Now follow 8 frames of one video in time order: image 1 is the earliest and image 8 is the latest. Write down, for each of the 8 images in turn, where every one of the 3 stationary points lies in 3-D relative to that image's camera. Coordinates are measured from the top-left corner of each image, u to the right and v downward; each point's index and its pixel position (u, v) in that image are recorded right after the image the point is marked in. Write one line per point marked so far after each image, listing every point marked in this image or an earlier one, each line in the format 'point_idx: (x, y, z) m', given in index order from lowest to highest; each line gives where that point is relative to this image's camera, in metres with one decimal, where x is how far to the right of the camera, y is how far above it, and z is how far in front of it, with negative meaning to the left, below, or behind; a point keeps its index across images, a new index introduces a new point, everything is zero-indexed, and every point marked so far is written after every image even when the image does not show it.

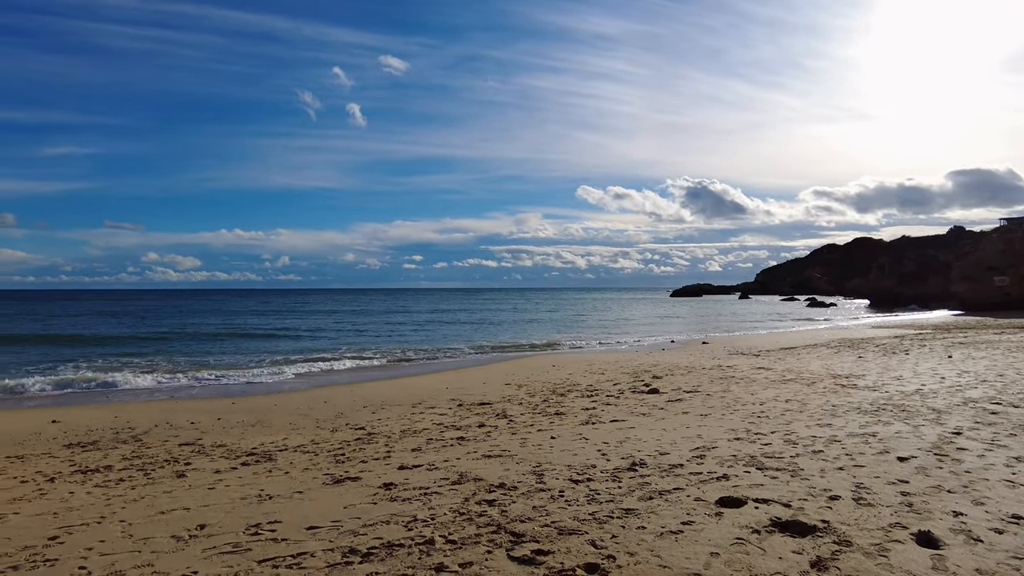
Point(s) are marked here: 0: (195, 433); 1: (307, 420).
0: (-4.3, -2.0, +8.8) m
1: (-3.1, -2.0, +9.8) m
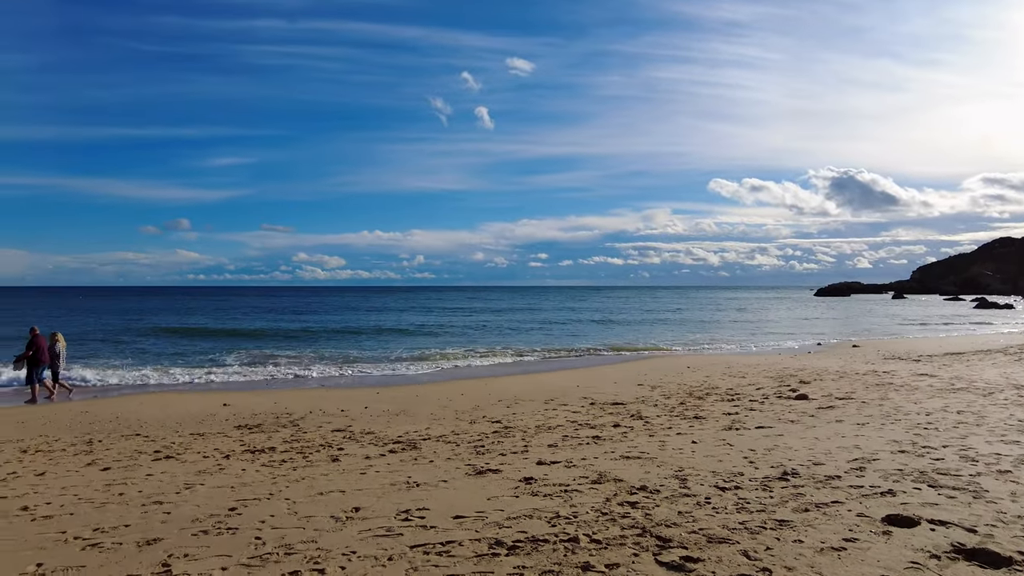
0: (-2.4, -1.9, +9.4) m
1: (-1.0, -2.0, +10.2) m
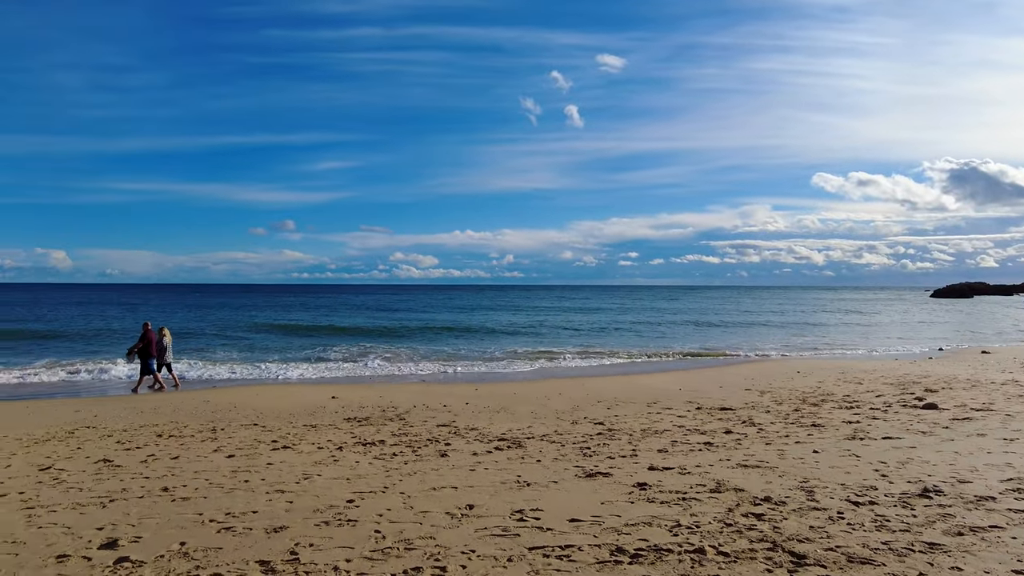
0: (-0.9, -1.9, +9.5) m
1: (+0.5, -1.9, +10.1) m
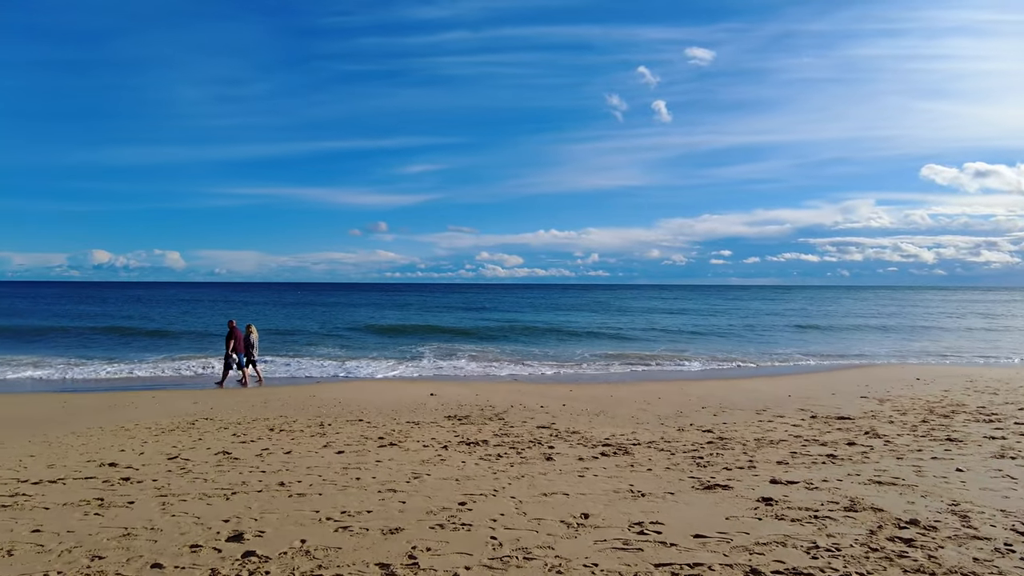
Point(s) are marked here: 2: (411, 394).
0: (+0.5, -1.9, +9.3) m
1: (+2.0, -1.9, +9.7) m
2: (-1.8, -1.9, +11.8) m
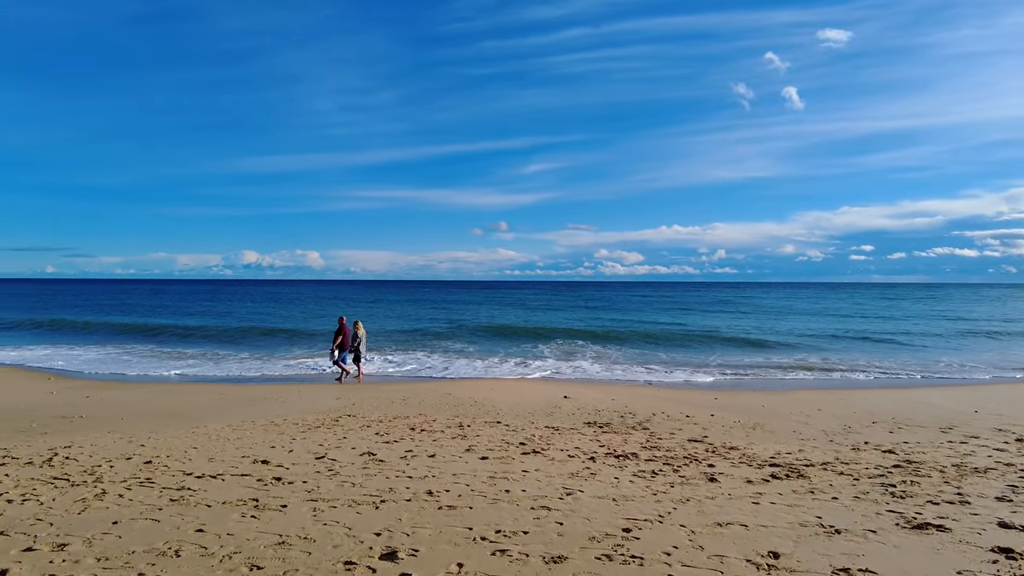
0: (+2.4, -1.8, +8.6) m
1: (+4.0, -1.9, +8.7) m
2: (+0.6, -1.9, +11.4) m
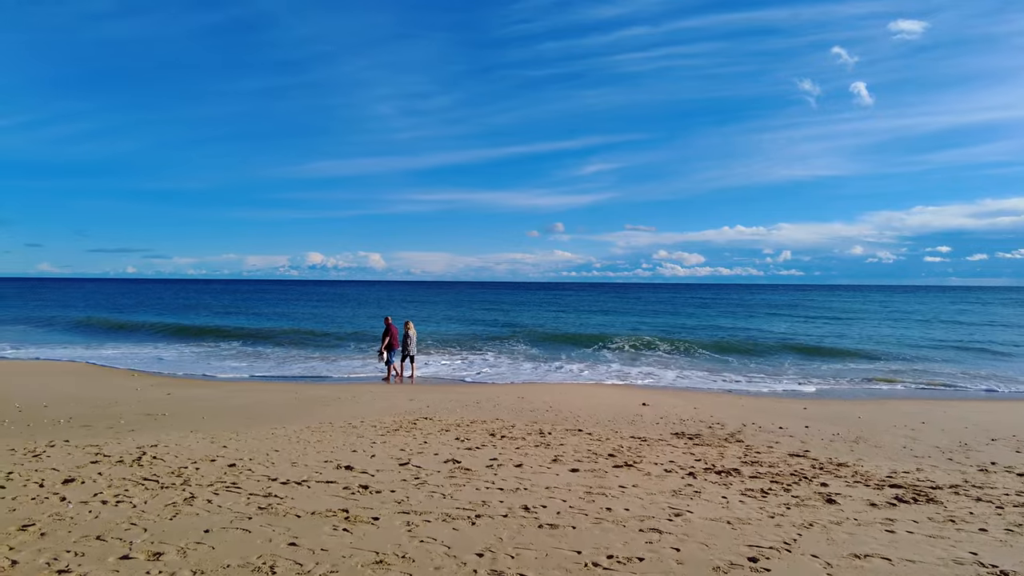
0: (+3.5, -1.9, +7.9) m
1: (+5.1, -1.9, +7.9) m
2: (+1.9, -1.9, +11.0) m
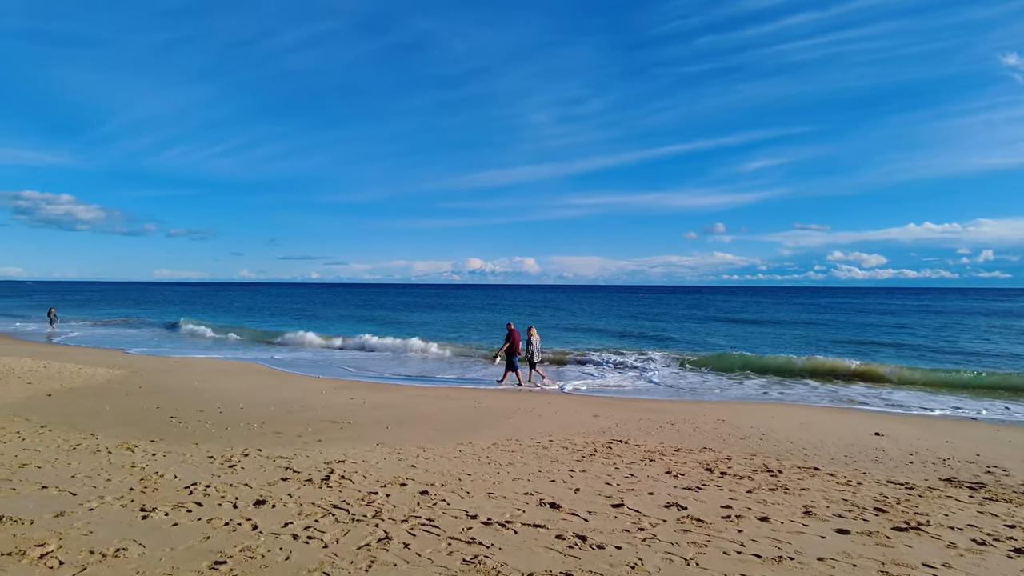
0: (+5.6, -1.9, +5.8) m
1: (+7.2, -2.0, +5.4) m
2: (+4.8, -2.0, +9.1) m
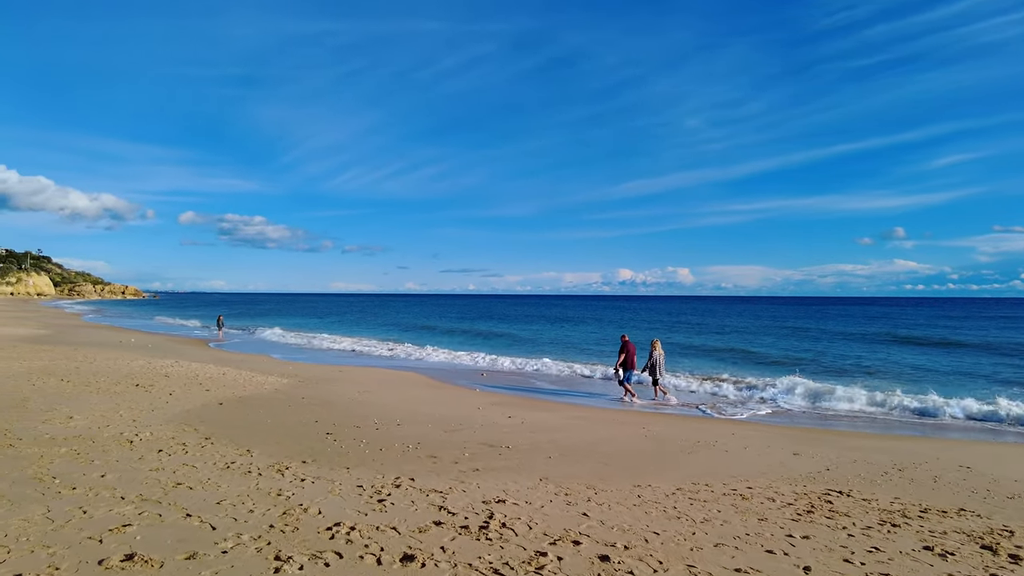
0: (+6.9, -2.0, +3.2) m
1: (+8.3, -2.0, +2.4) m
2: (+6.8, -2.1, +6.6) m
